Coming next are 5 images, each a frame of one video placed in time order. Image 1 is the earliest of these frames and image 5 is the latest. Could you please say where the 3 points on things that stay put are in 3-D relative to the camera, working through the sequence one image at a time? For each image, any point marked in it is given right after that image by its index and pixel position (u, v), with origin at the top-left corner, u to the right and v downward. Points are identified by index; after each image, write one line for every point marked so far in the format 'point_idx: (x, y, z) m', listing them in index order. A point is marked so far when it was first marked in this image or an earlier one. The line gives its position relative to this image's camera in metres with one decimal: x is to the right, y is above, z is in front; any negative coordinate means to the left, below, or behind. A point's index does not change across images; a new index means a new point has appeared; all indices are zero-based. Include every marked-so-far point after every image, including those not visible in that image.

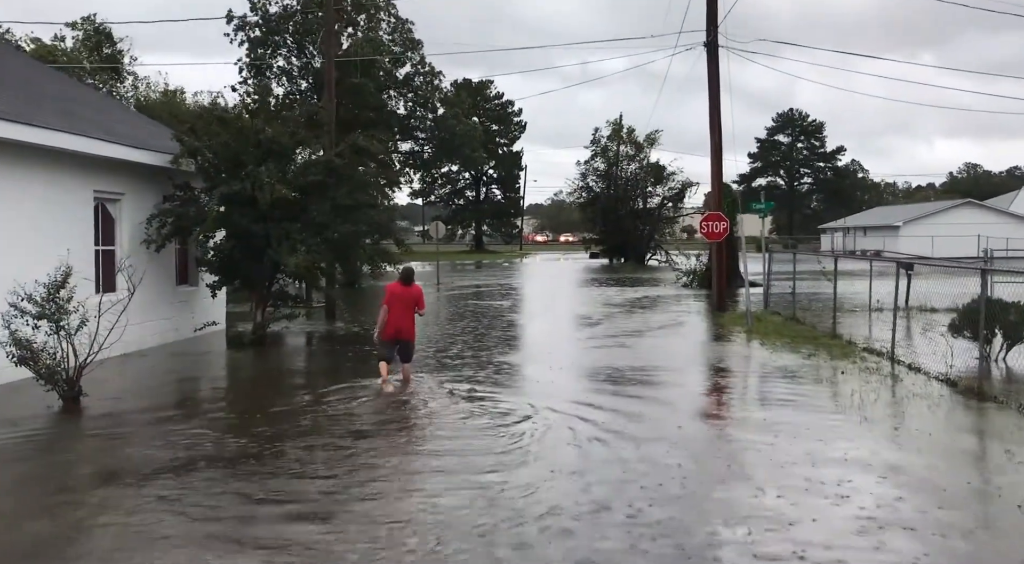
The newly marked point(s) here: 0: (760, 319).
0: (+4.7, -0.7, +18.3) m
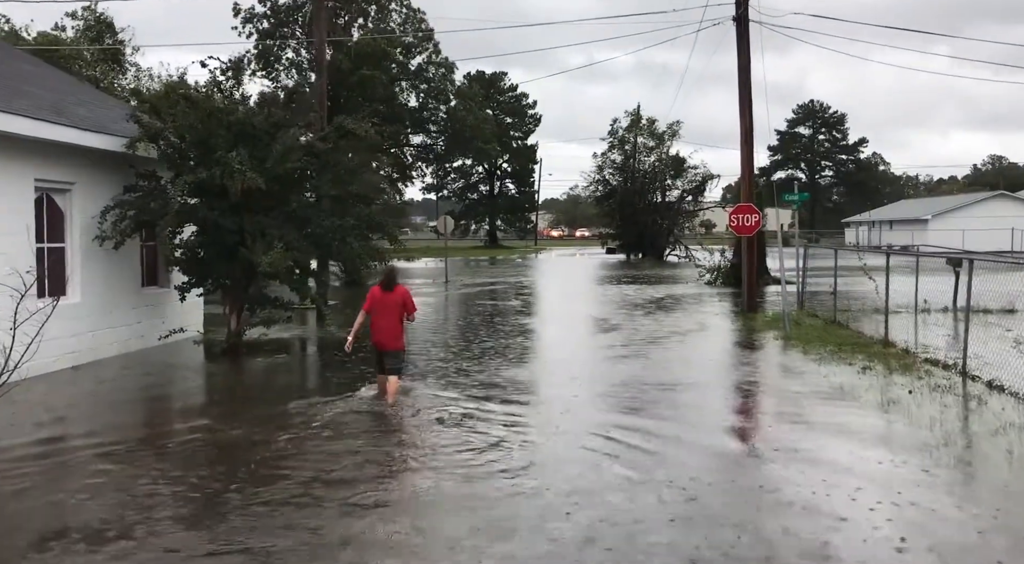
0: (+4.9, -0.7, +16.5) m
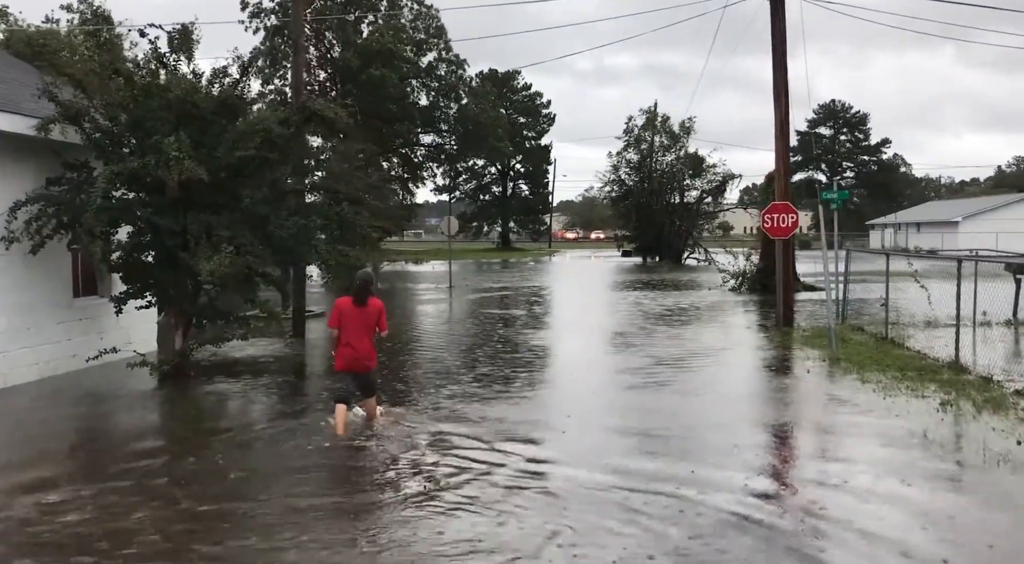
0: (+4.9, -0.8, +14.3) m
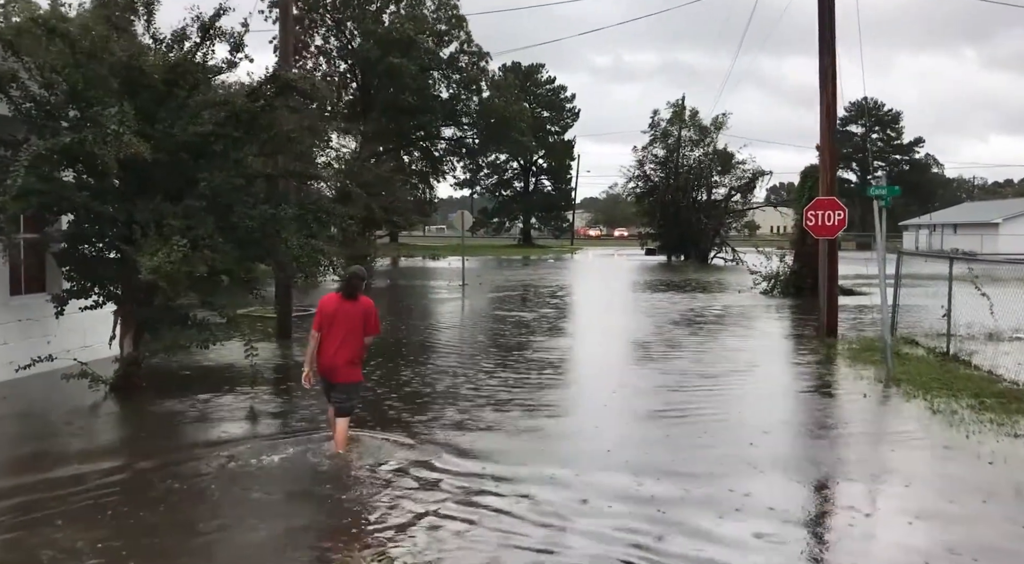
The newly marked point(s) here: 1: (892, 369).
0: (+5.0, -0.9, +12.5) m
1: (+4.5, -1.0, +11.3) m
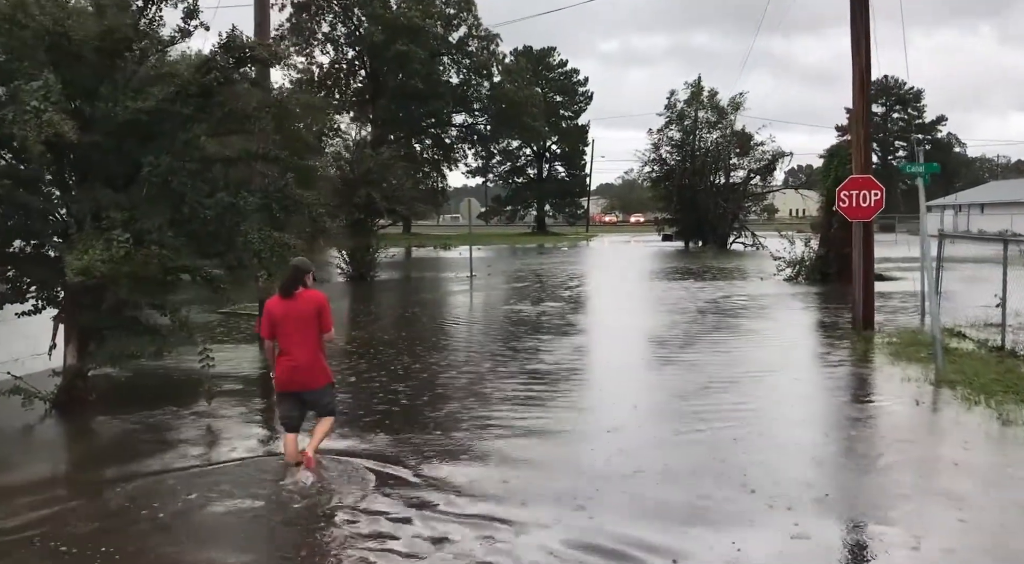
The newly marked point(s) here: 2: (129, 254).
0: (+5.0, -0.8, +11.2) m
1: (+4.5, -0.9, +10.0) m
2: (-3.0, +0.2, +7.5) m
